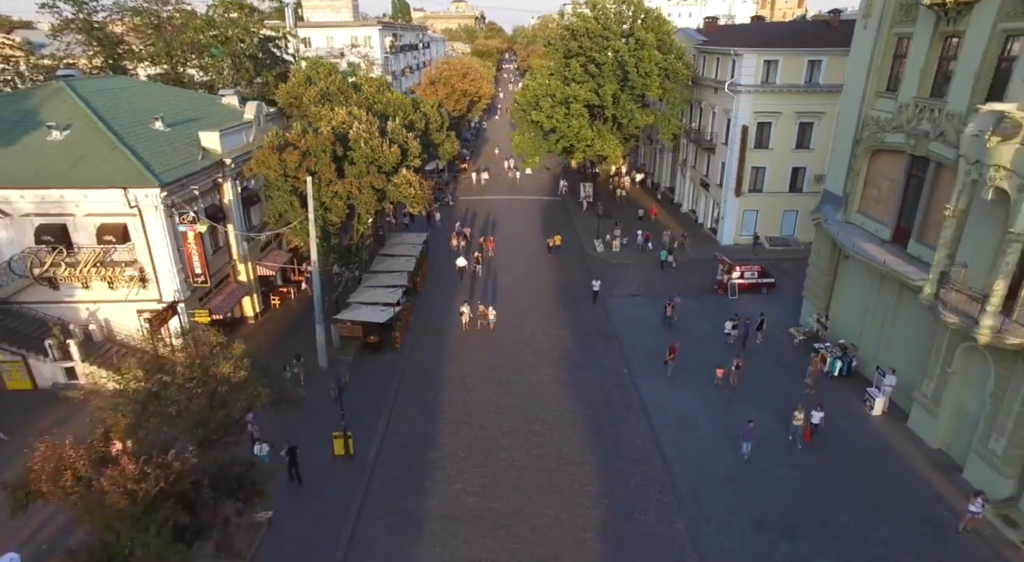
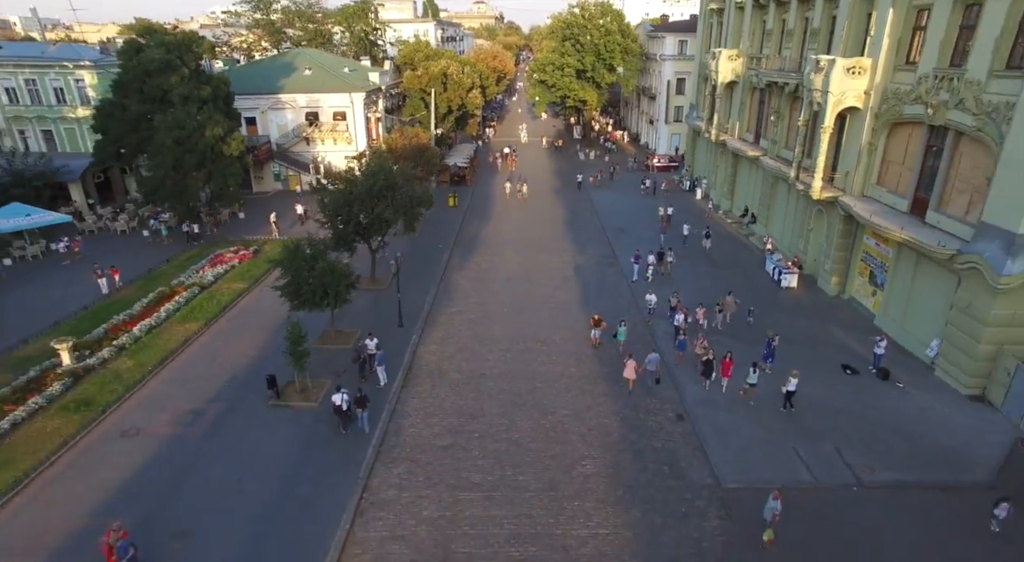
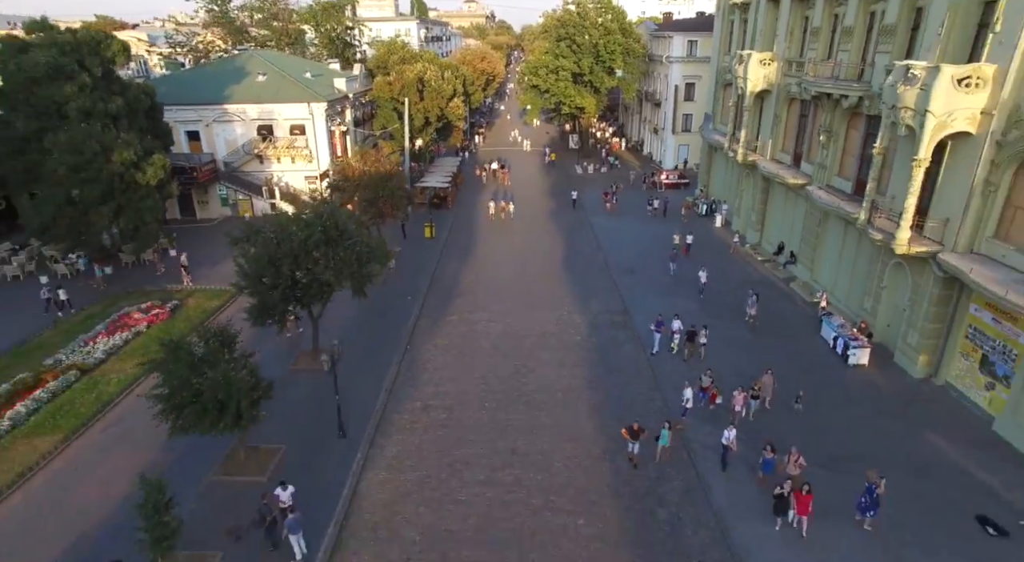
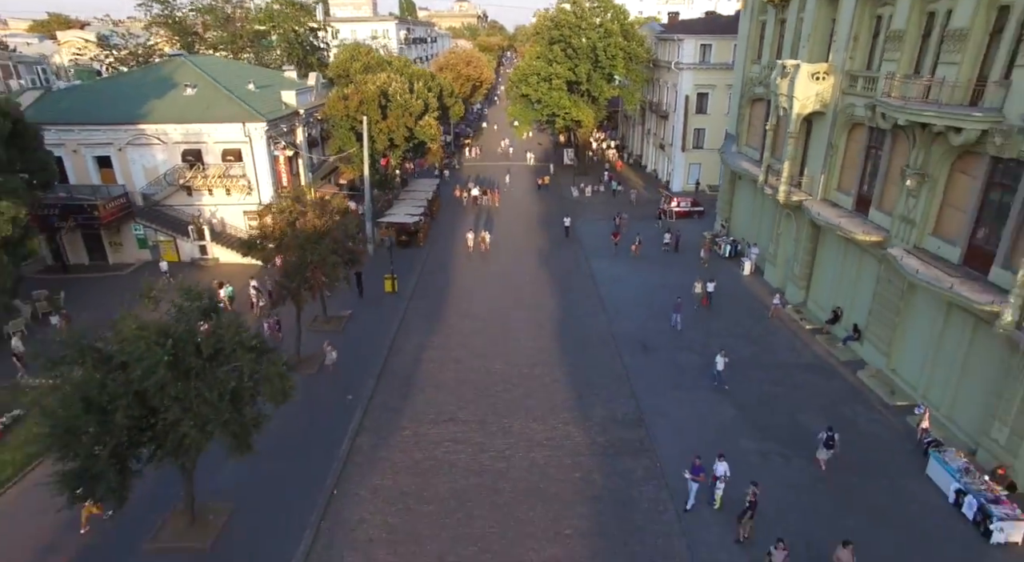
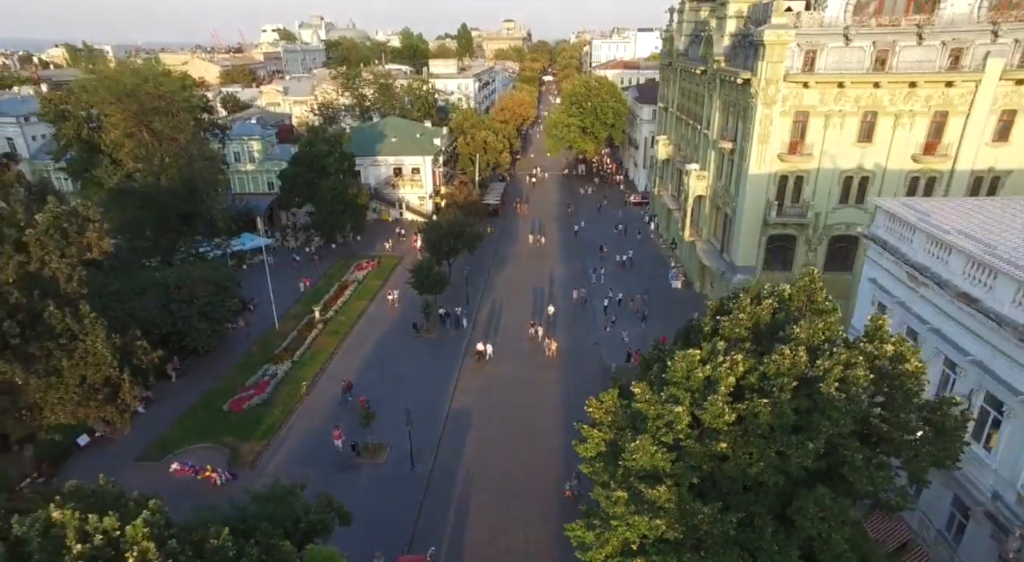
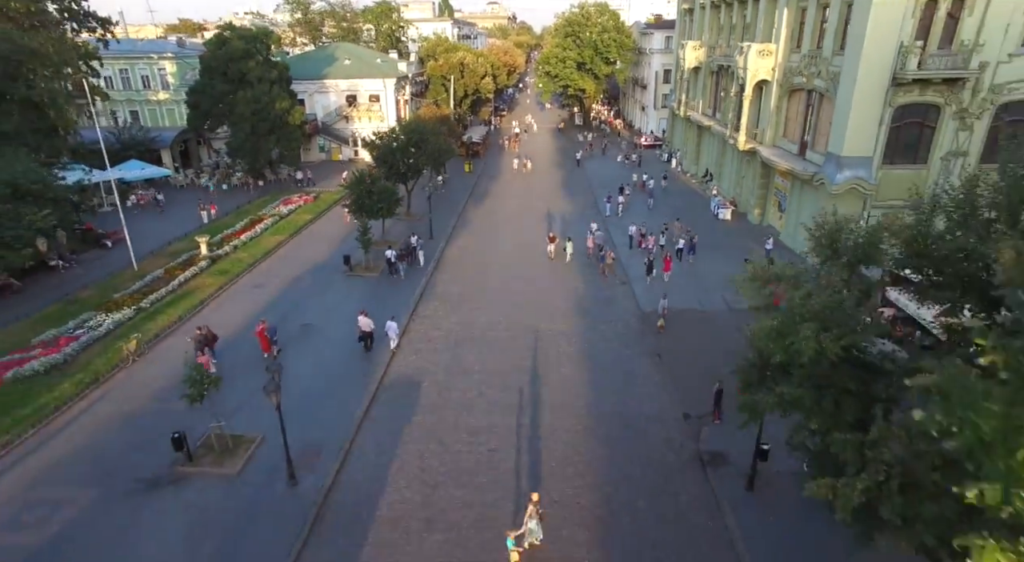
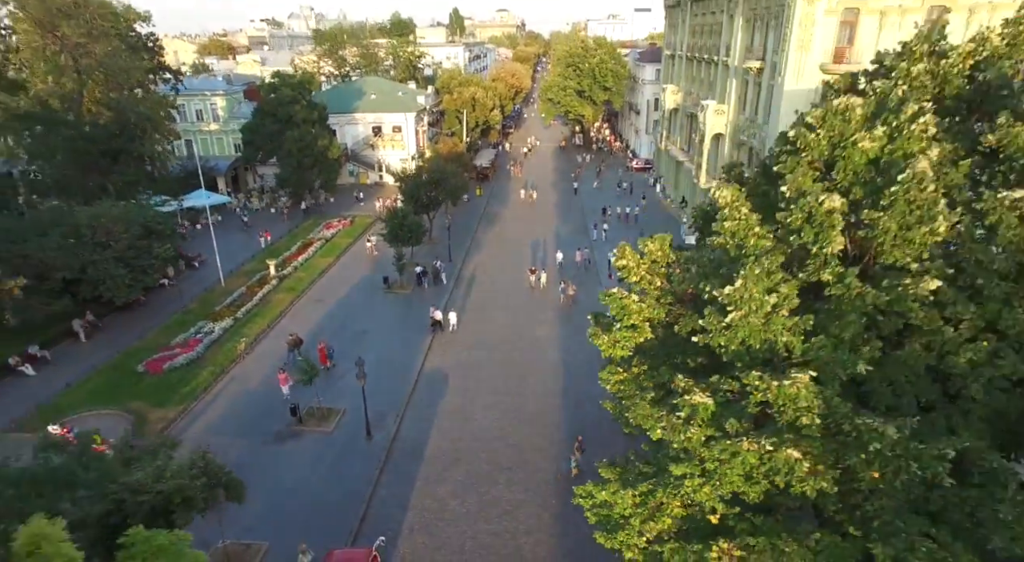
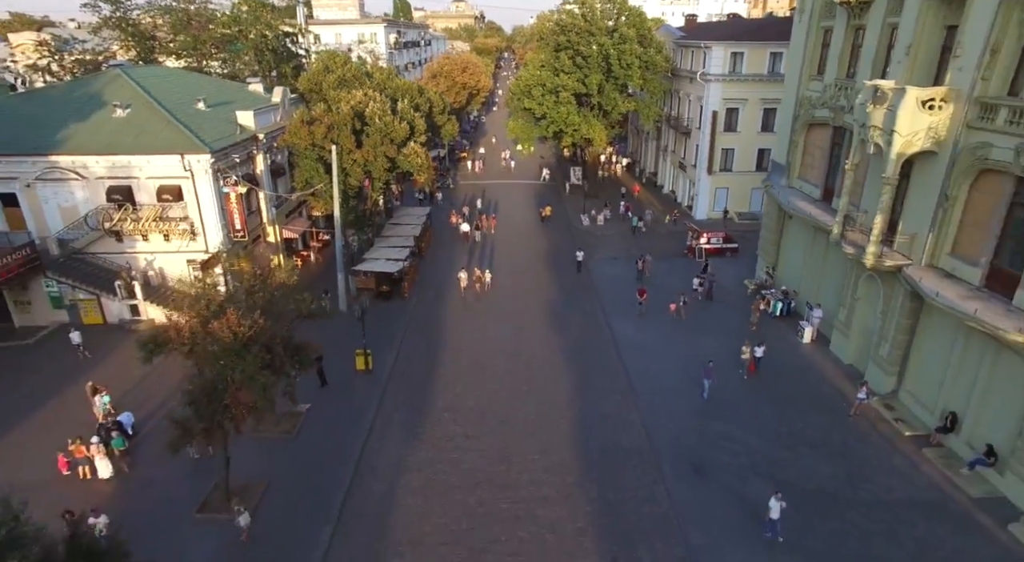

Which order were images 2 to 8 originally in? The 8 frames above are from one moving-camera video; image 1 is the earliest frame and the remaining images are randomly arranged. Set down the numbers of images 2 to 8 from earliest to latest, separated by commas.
8, 4, 3, 2, 6, 7, 5
